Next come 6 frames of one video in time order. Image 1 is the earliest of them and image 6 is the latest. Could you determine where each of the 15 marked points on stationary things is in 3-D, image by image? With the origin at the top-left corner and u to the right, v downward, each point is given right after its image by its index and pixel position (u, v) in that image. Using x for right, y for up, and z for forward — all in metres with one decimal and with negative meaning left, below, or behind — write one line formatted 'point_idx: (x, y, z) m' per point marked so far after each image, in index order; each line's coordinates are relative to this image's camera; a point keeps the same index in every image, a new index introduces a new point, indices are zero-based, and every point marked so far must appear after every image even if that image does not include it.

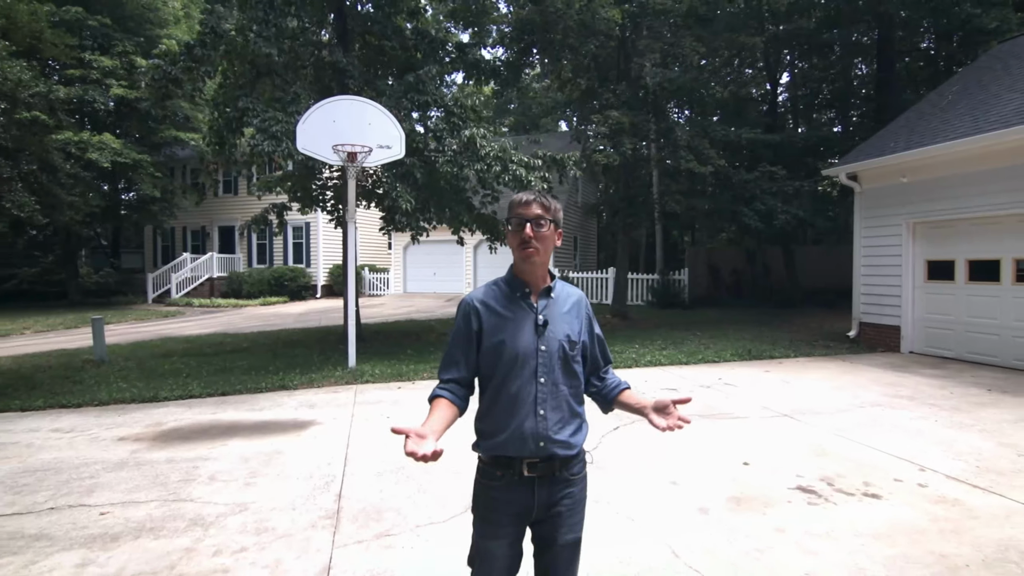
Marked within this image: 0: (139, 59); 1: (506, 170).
0: (-11.0, +6.7, +16.8) m
1: (-0.1, +1.9, +9.1) m
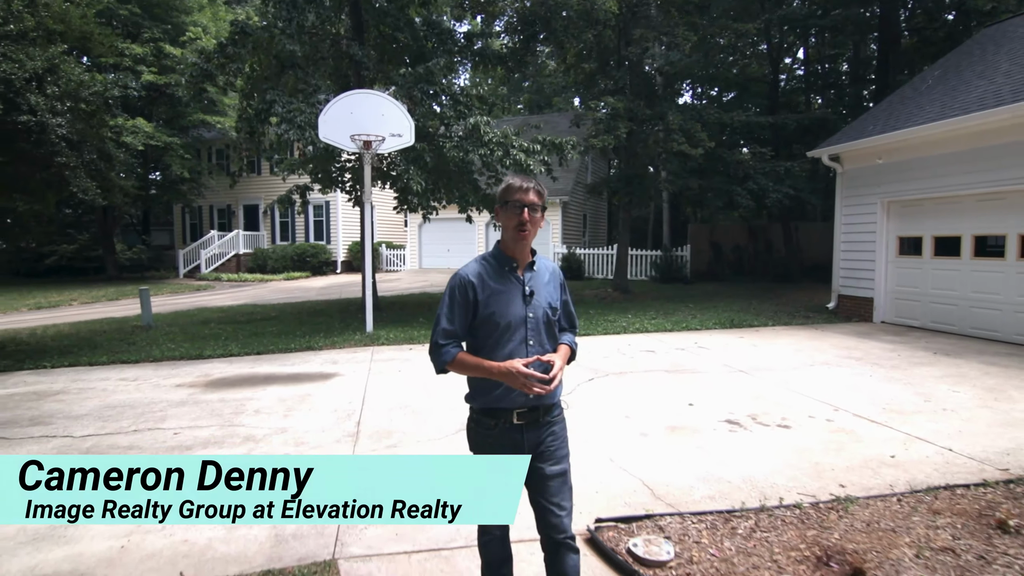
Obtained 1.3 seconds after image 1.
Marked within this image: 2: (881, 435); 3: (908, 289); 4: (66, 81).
0: (-10.7, +7.5, +17.8) m
1: (-0.1, +2.3, +9.9) m
2: (+2.8, -1.1, +4.2) m
3: (+6.6, 0.0, +9.4) m
4: (-5.7, +2.7, +7.3) m
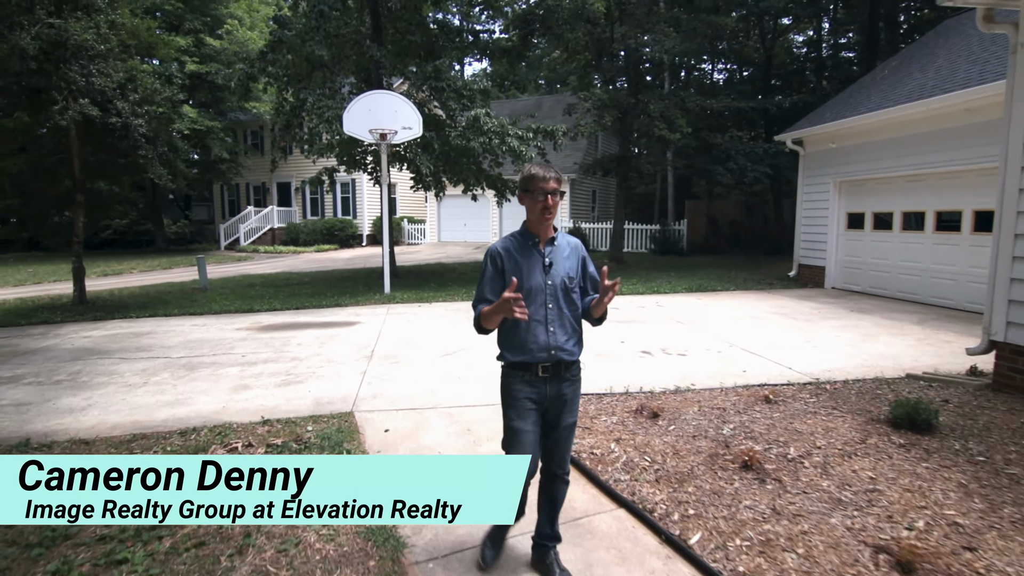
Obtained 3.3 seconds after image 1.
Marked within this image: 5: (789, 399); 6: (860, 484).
0: (-10.4, +8.5, +19.5) m
1: (-0.2, +2.9, +11.4) m
2: (+2.5, -0.7, +5.8) m
3: (+6.5, +0.5, +10.8) m
4: (-5.9, +3.2, +9.1) m
5: (+2.1, -0.8, +4.3) m
6: (+1.8, -1.0, +3.0) m
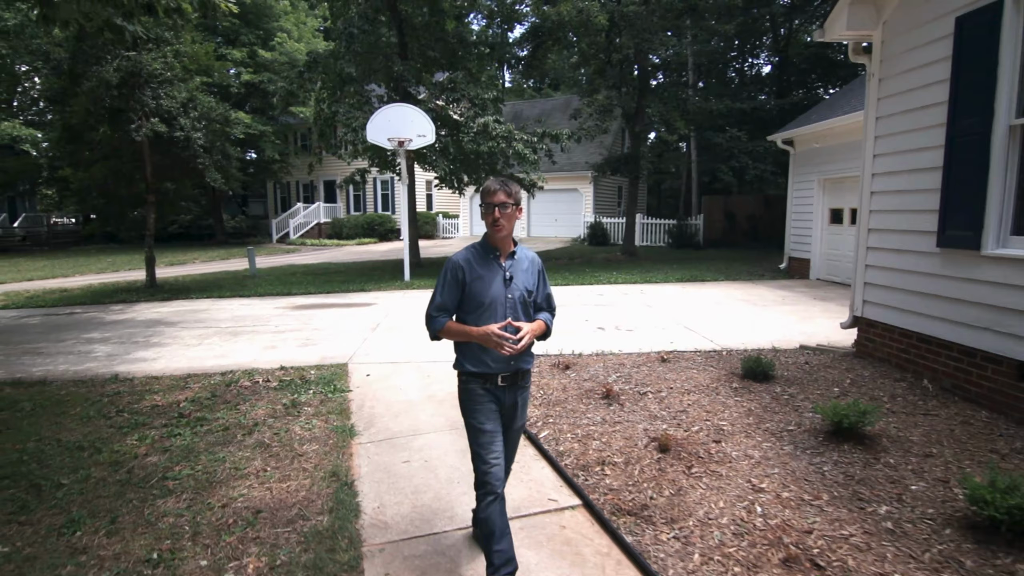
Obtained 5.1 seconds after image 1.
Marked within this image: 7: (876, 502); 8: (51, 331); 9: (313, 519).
0: (-9.5, +9.0, +21.6) m
1: (0.0, +3.2, +12.7) m
2: (+2.1, -0.6, +6.9) m
3: (+6.5, +0.7, +11.5) m
4: (-5.9, +3.5, +10.8) m
5: (+1.6, -0.7, +5.5) m
6: (+1.2, -0.9, +4.1) m
7: (+1.8, -1.1, +2.9) m
8: (-6.6, -0.6, +8.2) m
9: (-1.0, -1.2, +3.0) m
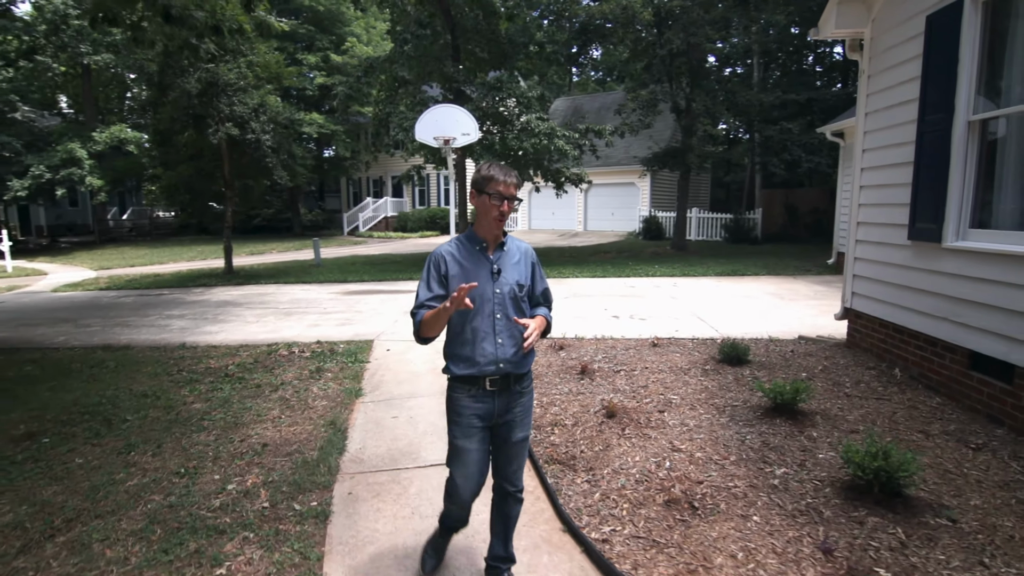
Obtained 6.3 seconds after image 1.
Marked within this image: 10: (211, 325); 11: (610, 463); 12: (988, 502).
0: (-7.2, +9.4, +23.1) m
1: (+1.0, +3.4, +13.2) m
2: (+2.3, -0.5, +7.2) m
3: (+7.3, +0.8, +11.2) m
4: (-5.1, +3.8, +12.1) m
5: (+1.6, -0.6, +5.8) m
6: (+1.0, -0.8, +4.6) m
7: (+1.5, -1.0, +3.2) m
8: (-6.2, -0.3, +9.5) m
9: (-1.3, -1.1, +3.7) m
10: (-4.2, -0.5, +7.9) m
11: (+0.6, -1.0, +3.3) m
12: (+2.4, -1.1, +2.8) m
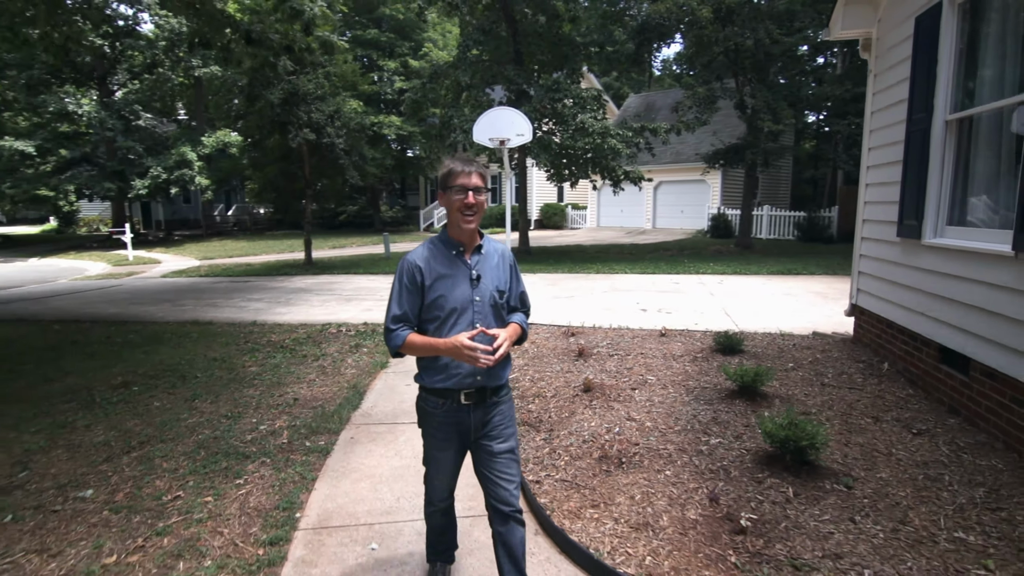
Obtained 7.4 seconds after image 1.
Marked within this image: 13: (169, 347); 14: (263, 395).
0: (-4.3, +9.7, +24.4) m
1: (+2.3, +3.5, +13.5) m
2: (+2.6, -0.4, +7.4) m
3: (+8.2, +0.8, +10.7) m
4: (-3.9, +4.0, +13.3) m
5: (+1.8, -0.5, +6.2) m
6: (+1.0, -0.7, +5.0) m
7: (+1.3, -0.9, +3.6) m
8: (-5.4, -0.1, +10.9) m
9: (-1.5, -0.9, +4.5) m
10: (-3.7, -0.3, +9.1) m
11: (+0.4, -0.9, +3.8) m
12: (+2.1, -1.0, +3.1) m
13: (-3.8, -0.7, +6.4) m
14: (-2.1, -0.9, +4.7) m
